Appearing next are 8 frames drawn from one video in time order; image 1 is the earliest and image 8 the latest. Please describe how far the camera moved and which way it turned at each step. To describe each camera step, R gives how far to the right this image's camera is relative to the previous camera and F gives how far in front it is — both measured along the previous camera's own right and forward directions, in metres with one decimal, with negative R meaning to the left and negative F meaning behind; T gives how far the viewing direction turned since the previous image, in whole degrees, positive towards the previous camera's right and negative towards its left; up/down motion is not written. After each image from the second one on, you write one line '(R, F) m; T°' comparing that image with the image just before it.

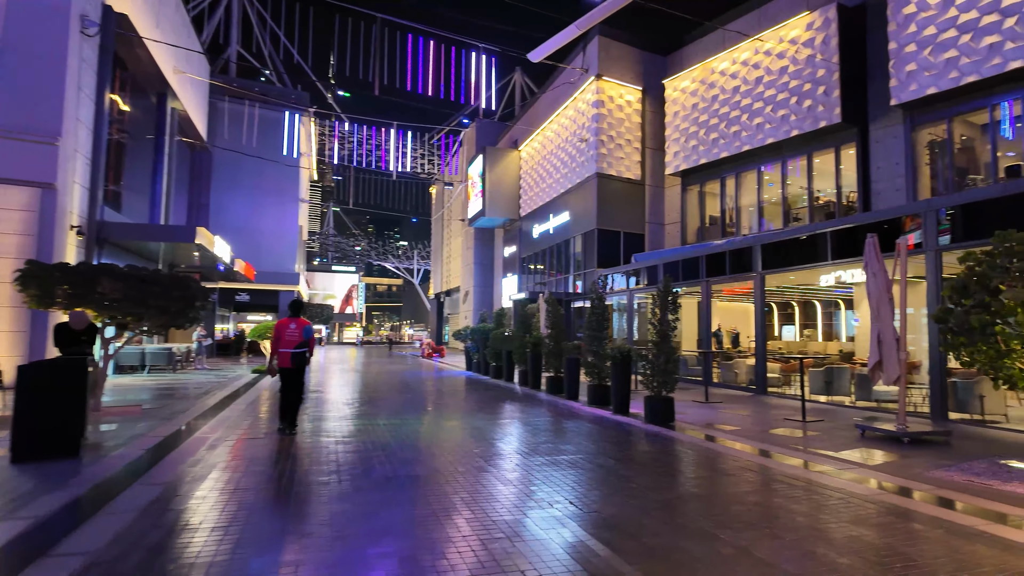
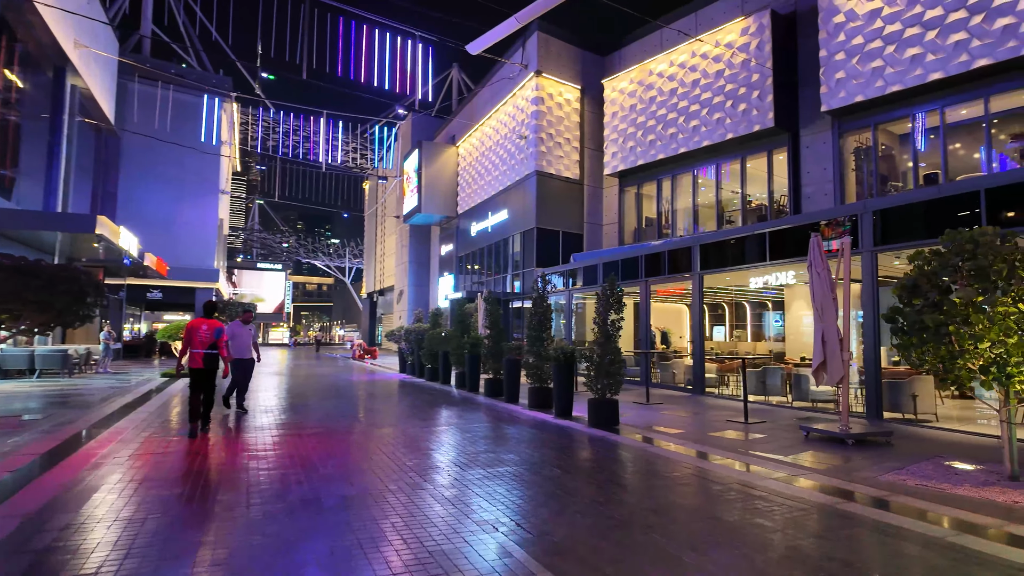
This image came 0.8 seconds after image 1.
(0.0, +0.5) m; +6°
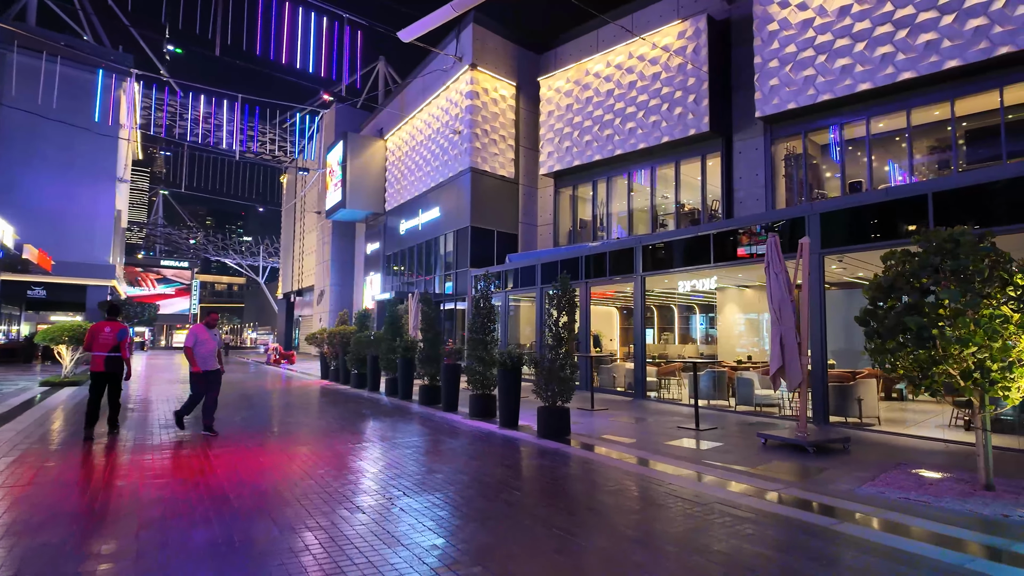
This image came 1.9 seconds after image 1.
(-0.3, +0.7) m; +7°
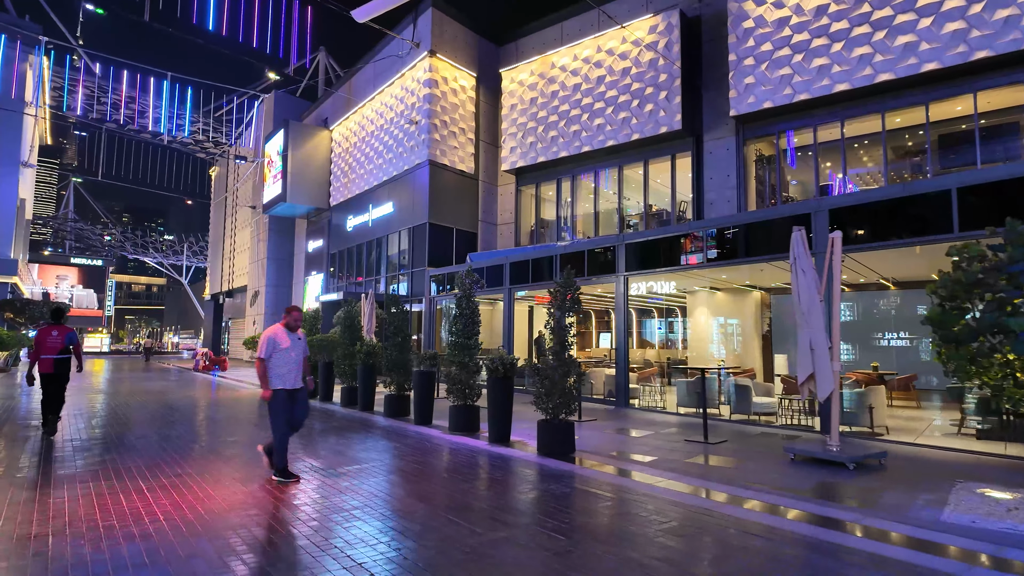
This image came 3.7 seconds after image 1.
(-0.7, +1.0) m; +6°
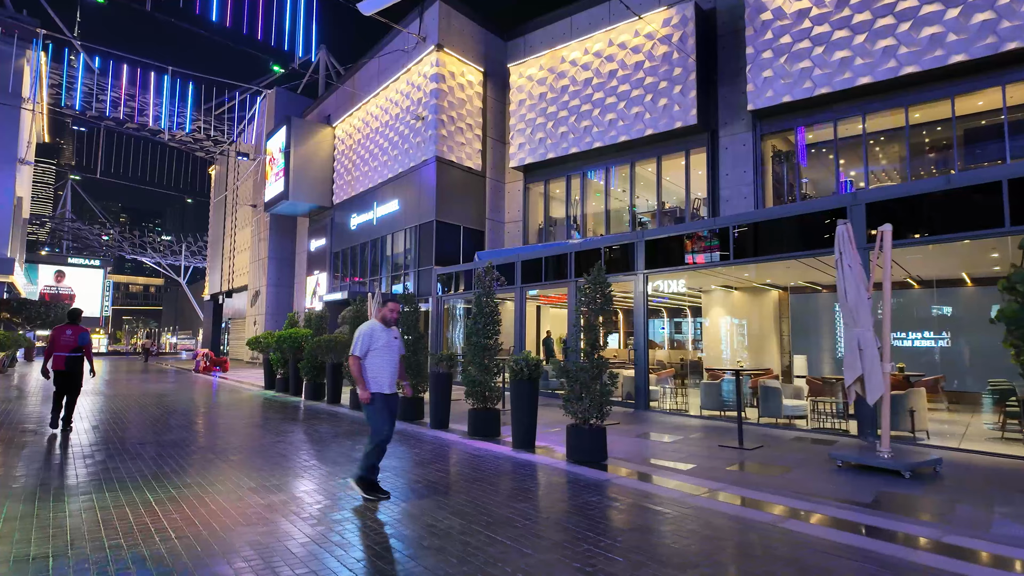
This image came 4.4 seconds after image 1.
(-0.3, +0.4) m; 0°
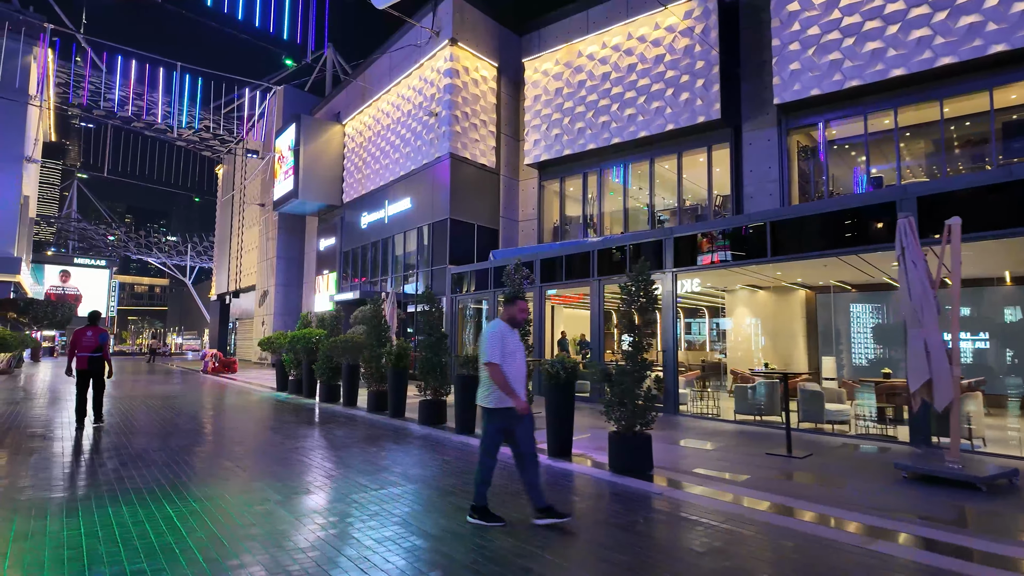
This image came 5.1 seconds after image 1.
(-0.3, +0.4) m; 0°
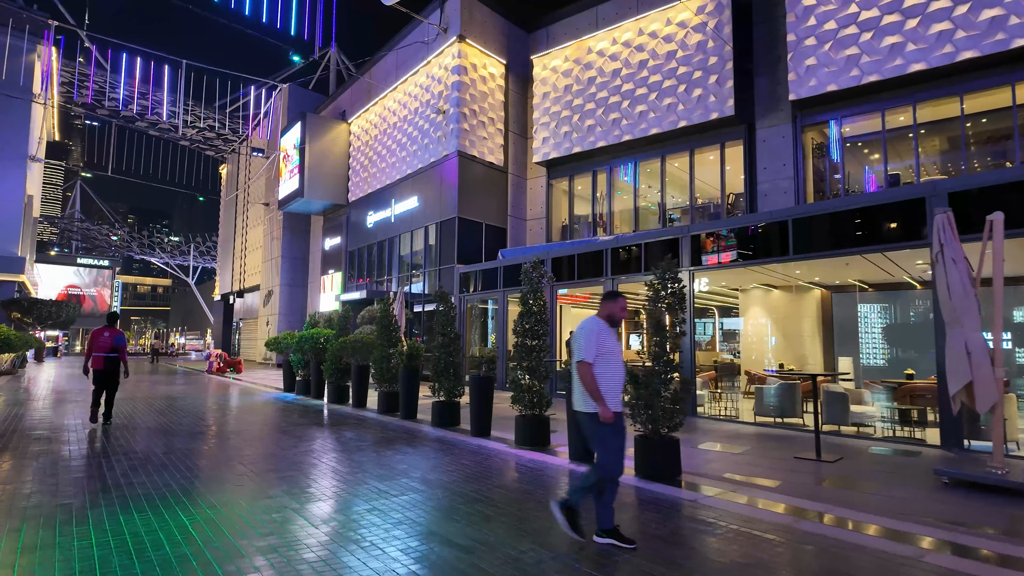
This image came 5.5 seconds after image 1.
(-0.2, +0.2) m; 0°
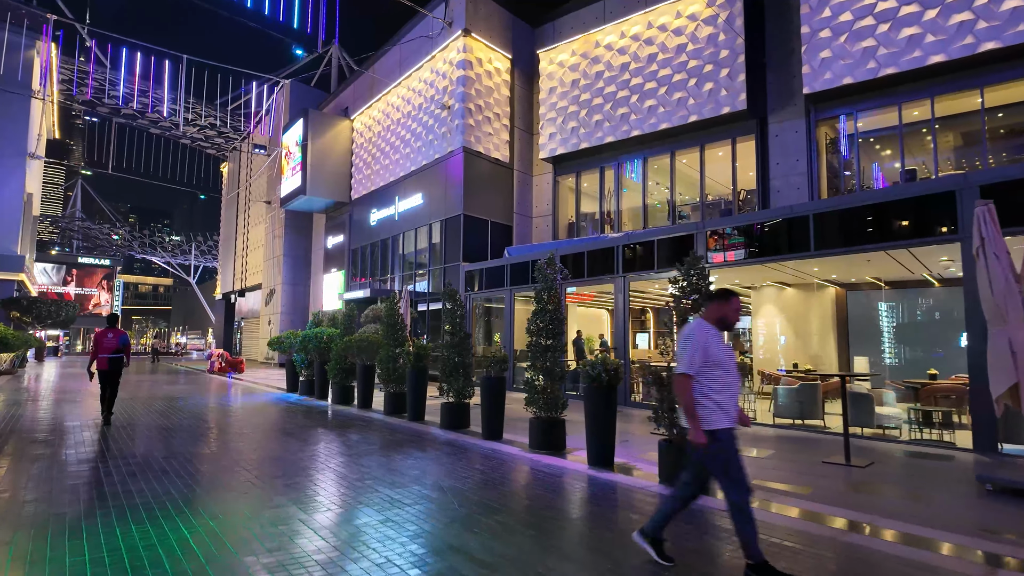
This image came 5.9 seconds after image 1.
(-0.1, +0.3) m; 0°
